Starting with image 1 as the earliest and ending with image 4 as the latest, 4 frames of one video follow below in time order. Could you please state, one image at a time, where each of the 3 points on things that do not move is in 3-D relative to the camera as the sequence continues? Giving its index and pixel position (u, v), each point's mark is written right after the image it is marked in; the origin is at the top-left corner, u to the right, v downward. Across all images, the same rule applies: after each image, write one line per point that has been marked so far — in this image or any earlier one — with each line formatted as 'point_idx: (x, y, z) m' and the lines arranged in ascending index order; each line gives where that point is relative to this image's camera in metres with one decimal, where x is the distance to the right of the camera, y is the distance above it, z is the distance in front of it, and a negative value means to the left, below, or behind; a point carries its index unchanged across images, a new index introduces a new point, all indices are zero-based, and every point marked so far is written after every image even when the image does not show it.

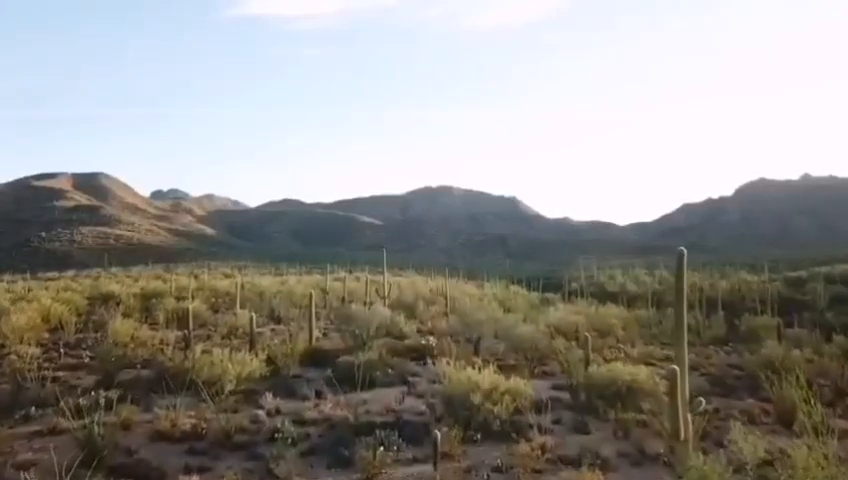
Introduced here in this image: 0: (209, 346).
0: (-4.4, -2.2, +17.2) m
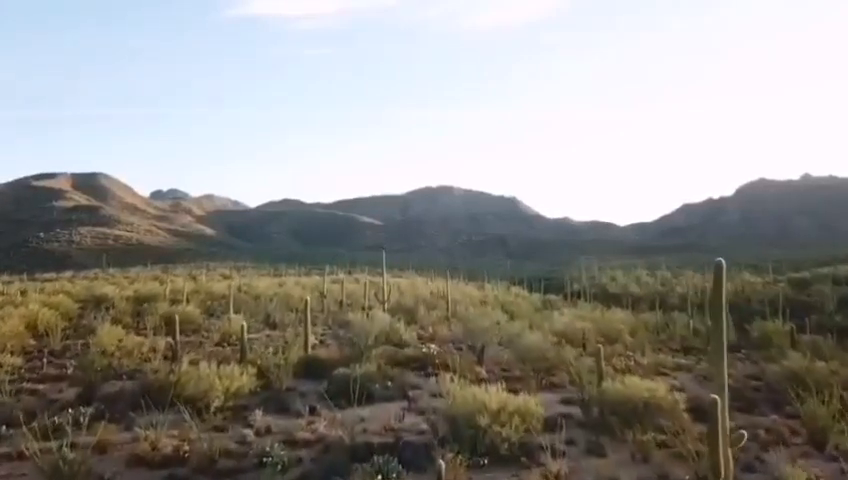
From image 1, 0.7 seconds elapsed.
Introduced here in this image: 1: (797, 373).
0: (-4.4, -2.3, +16.3) m
1: (+6.7, -2.4, +15.1) m
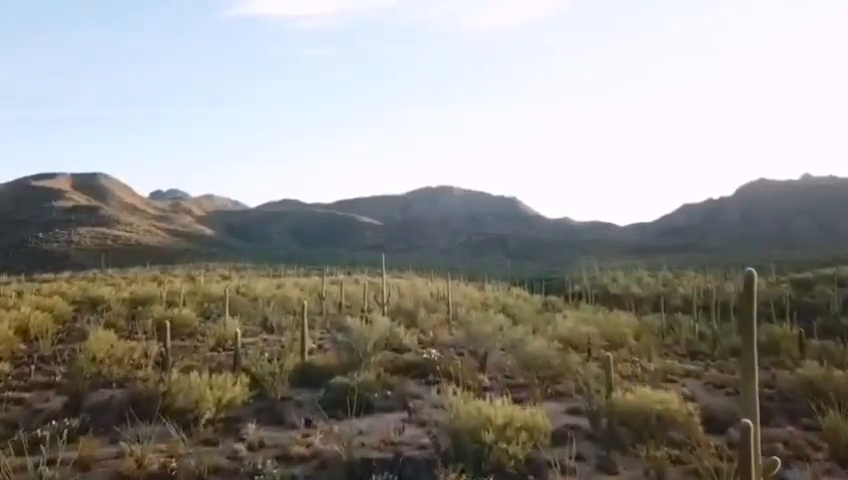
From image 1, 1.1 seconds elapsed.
0: (-4.4, -2.3, +15.8) m
1: (+6.7, -2.5, +14.5) m
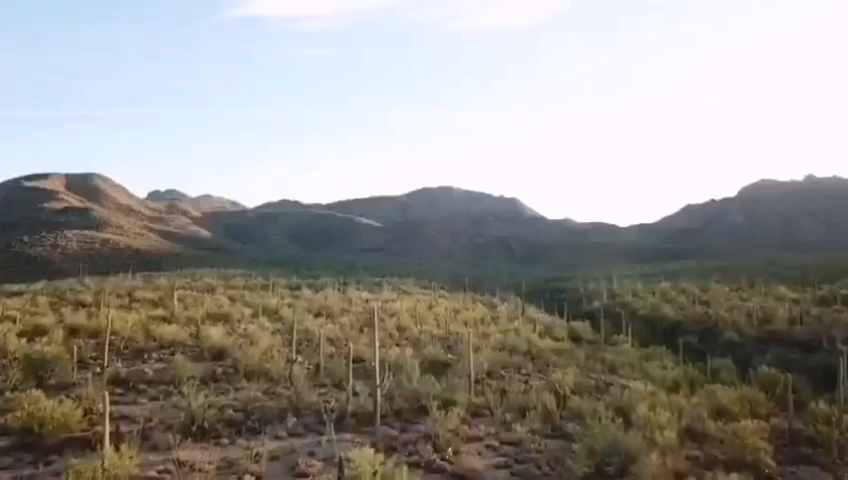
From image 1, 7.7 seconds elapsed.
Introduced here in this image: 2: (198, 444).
0: (-4.1, -3.4, +6.7) m
1: (+7.0, -3.5, +5.5) m
2: (-4.3, -3.8, +15.6) m
